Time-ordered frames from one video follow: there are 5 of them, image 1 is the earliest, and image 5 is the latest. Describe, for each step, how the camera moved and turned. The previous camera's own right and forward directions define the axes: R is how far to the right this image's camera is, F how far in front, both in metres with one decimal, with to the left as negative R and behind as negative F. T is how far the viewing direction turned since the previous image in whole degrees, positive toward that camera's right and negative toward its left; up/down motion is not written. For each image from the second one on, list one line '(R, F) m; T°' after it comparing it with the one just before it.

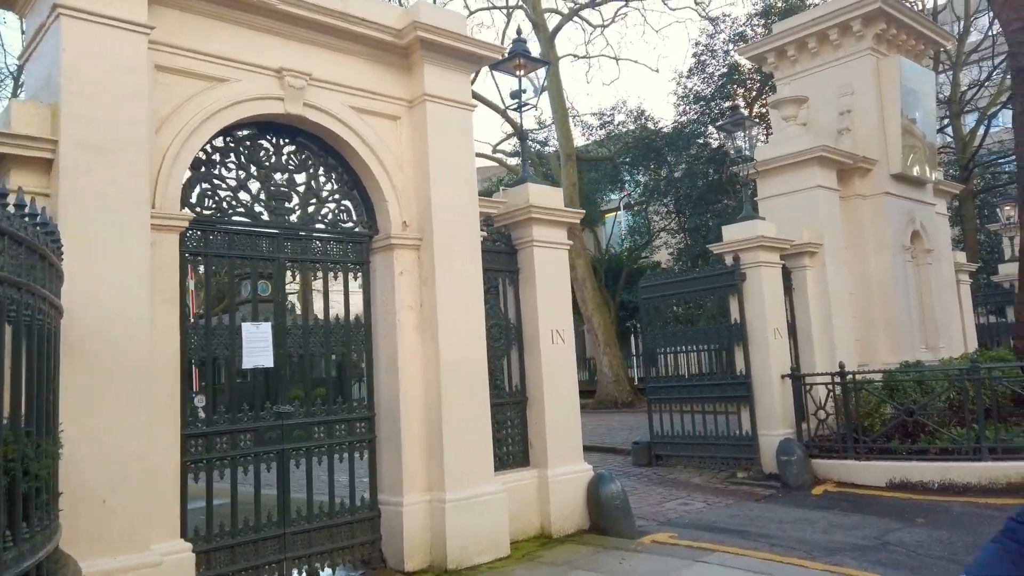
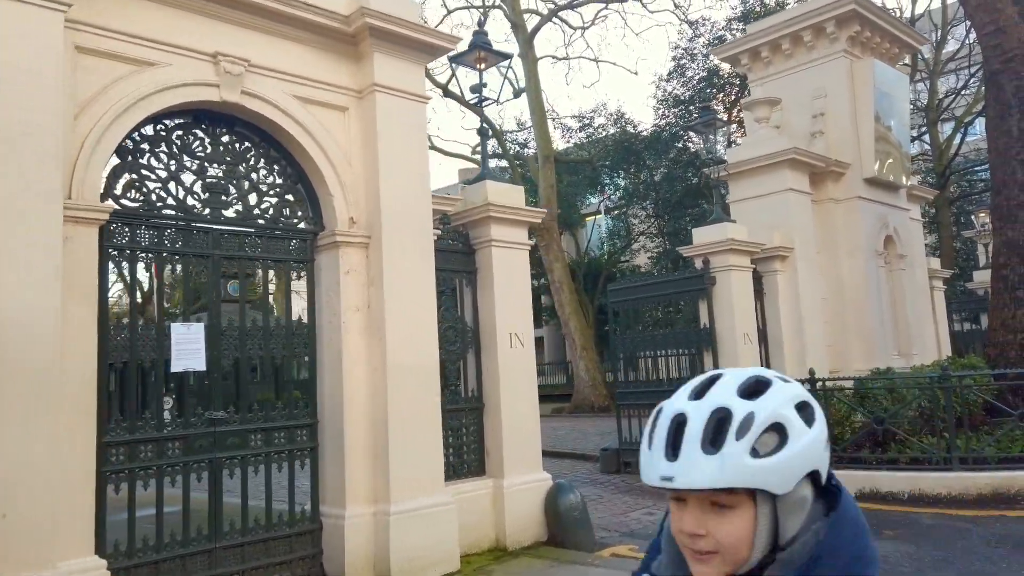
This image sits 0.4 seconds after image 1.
(+0.3, +0.3) m; +1°
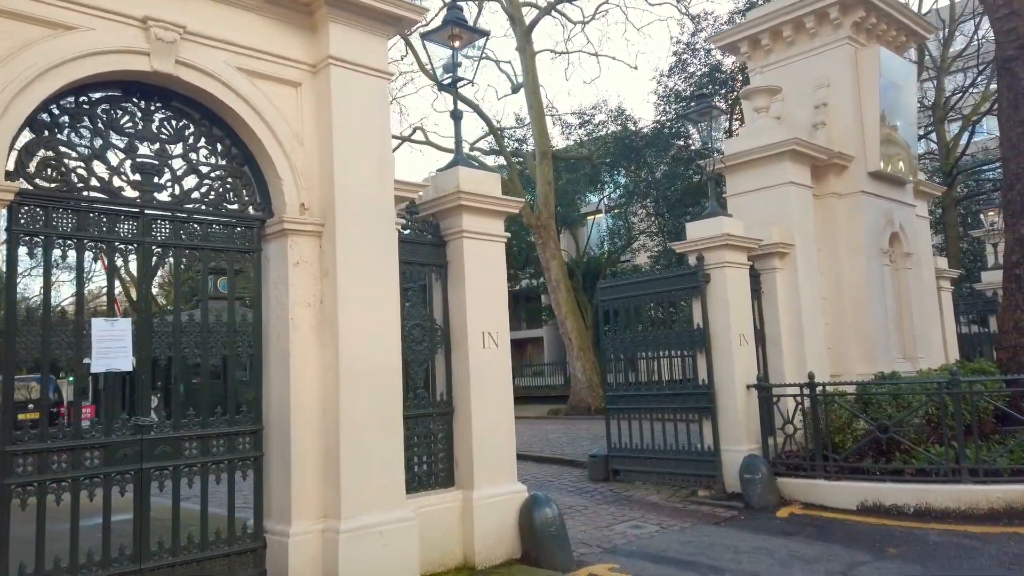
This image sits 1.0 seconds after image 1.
(+0.3, +0.6) m; 0°
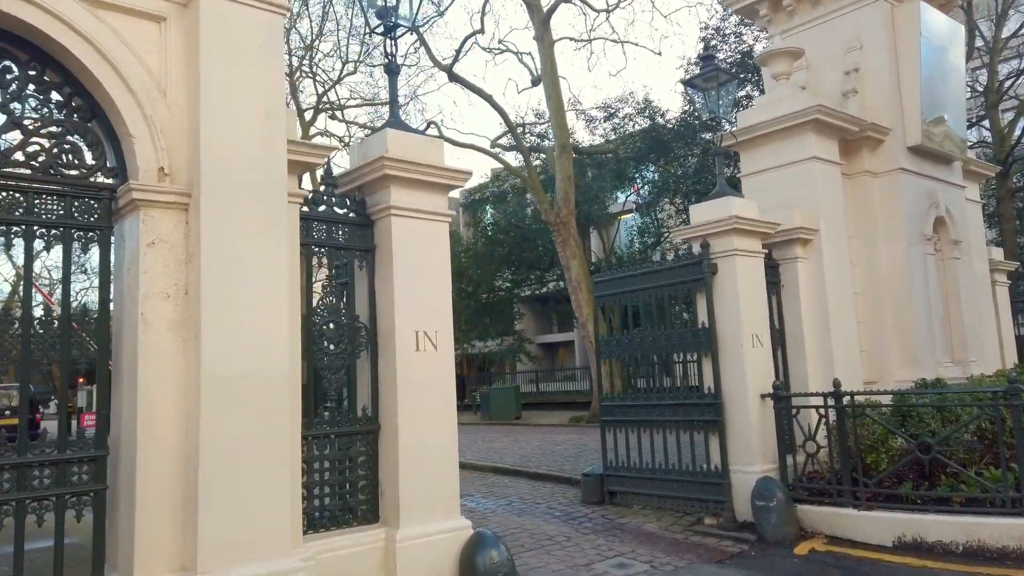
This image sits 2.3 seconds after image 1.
(+0.7, +1.3) m; -3°
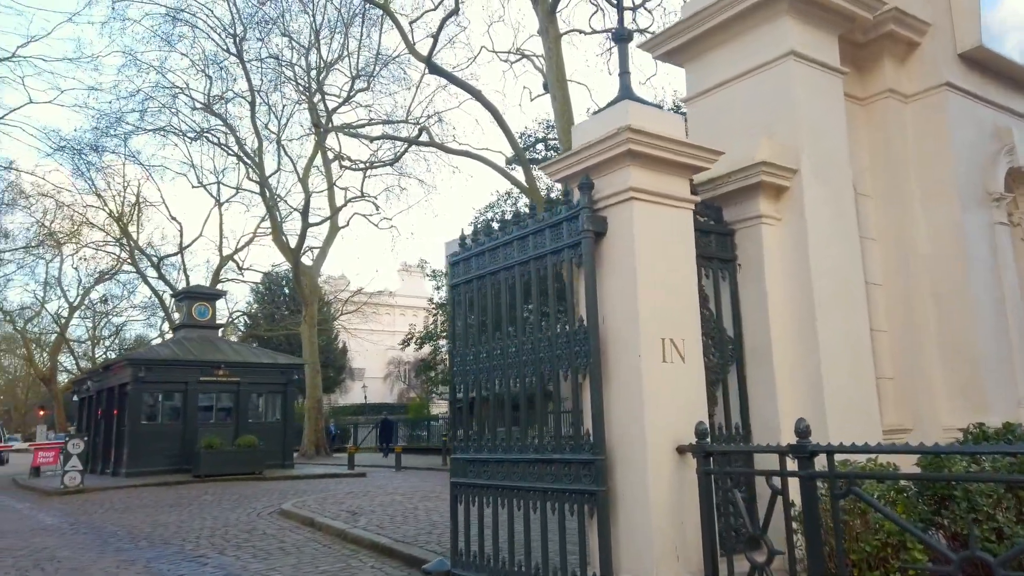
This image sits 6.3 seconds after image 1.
(+2.1, +3.5) m; -5°
